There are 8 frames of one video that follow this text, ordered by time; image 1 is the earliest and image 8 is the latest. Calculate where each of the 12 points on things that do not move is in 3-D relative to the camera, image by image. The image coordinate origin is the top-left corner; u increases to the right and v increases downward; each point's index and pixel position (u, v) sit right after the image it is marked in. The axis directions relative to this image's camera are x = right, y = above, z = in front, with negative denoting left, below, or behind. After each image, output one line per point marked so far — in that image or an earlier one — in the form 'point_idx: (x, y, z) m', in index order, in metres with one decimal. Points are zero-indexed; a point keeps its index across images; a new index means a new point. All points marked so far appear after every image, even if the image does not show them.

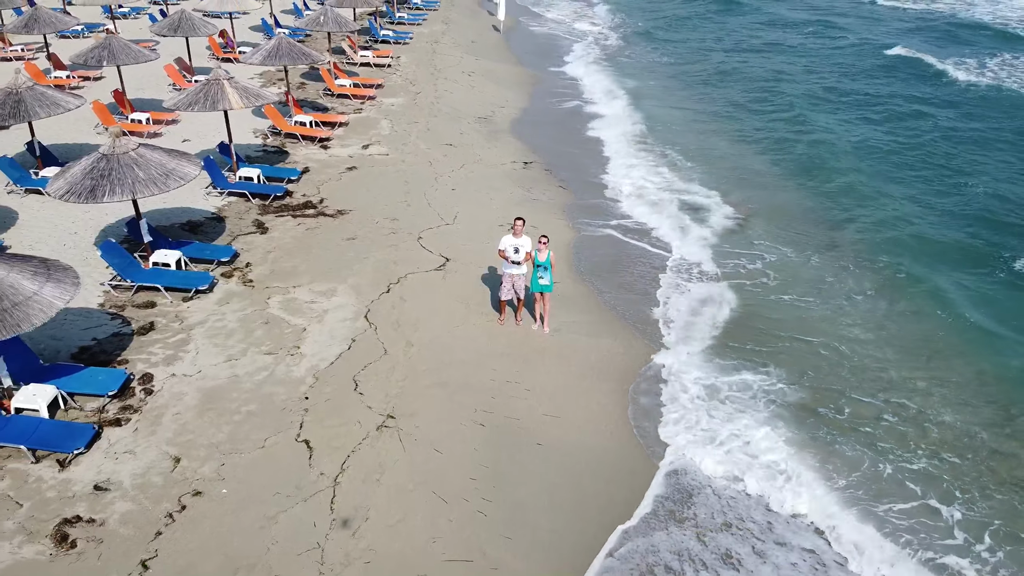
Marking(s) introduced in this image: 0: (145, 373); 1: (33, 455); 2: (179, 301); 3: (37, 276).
0: (-3.4, -0.8, +6.9) m
1: (-3.9, -1.3, +6.0) m
2: (-3.6, -0.1, +8.0) m
3: (-3.9, +0.1, +6.1) m
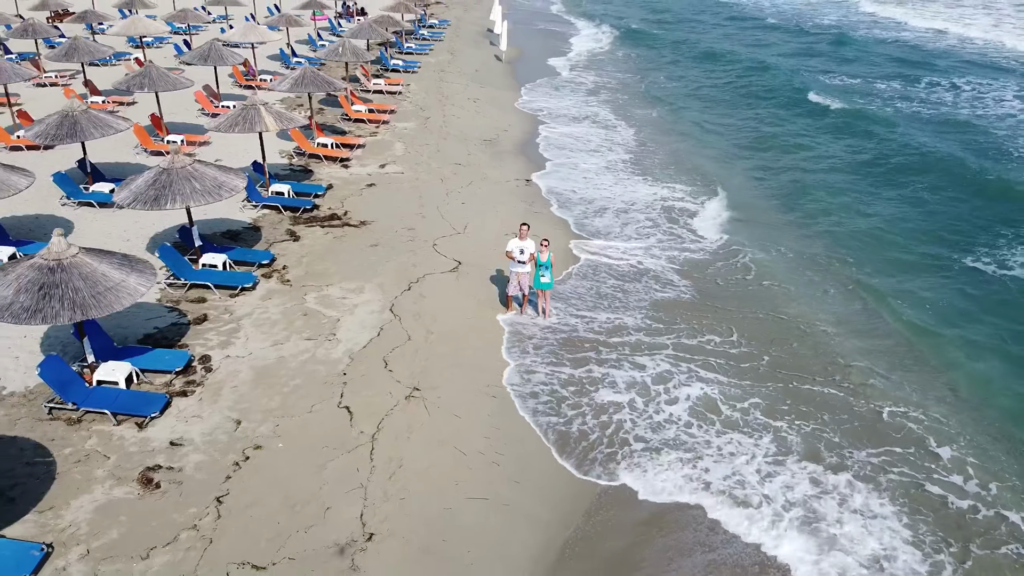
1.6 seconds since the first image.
0: (-3.3, -0.7, +8.1) m
1: (-3.8, -1.2, +7.1) m
2: (-3.5, -0.1, +9.2) m
3: (-3.8, +0.2, +7.3) m
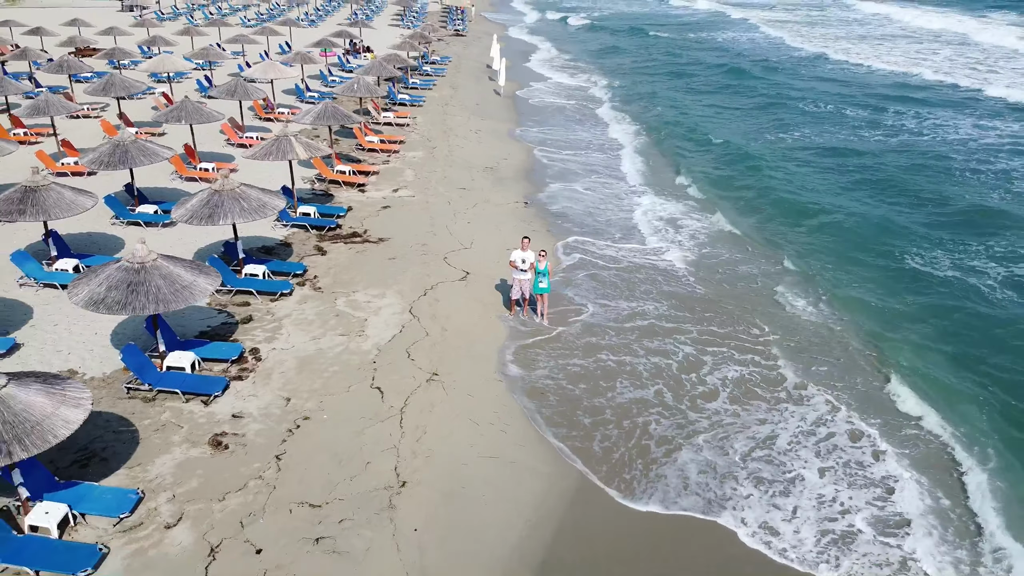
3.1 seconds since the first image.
0: (-3.3, -0.8, +9.5) m
1: (-3.8, -1.2, +8.5) m
2: (-3.5, -0.2, +10.6) m
3: (-3.7, +0.2, +8.7) m
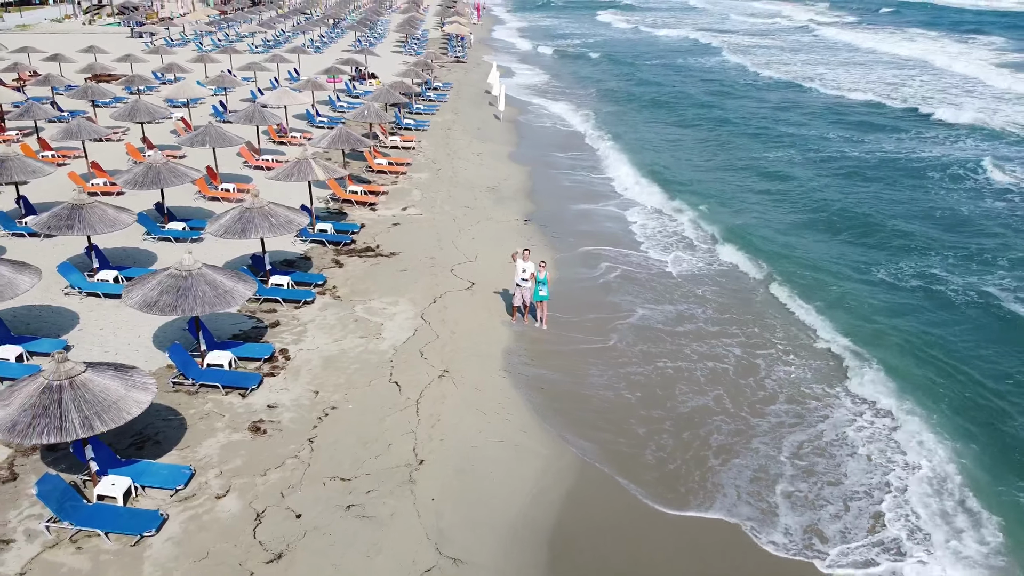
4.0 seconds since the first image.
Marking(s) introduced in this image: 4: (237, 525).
0: (-3.3, -0.9, +10.5) m
1: (-3.7, -1.3, +9.6) m
2: (-3.5, -0.3, +11.7) m
3: (-3.7, +0.1, +9.8) m
4: (-2.8, -2.4, +7.5) m
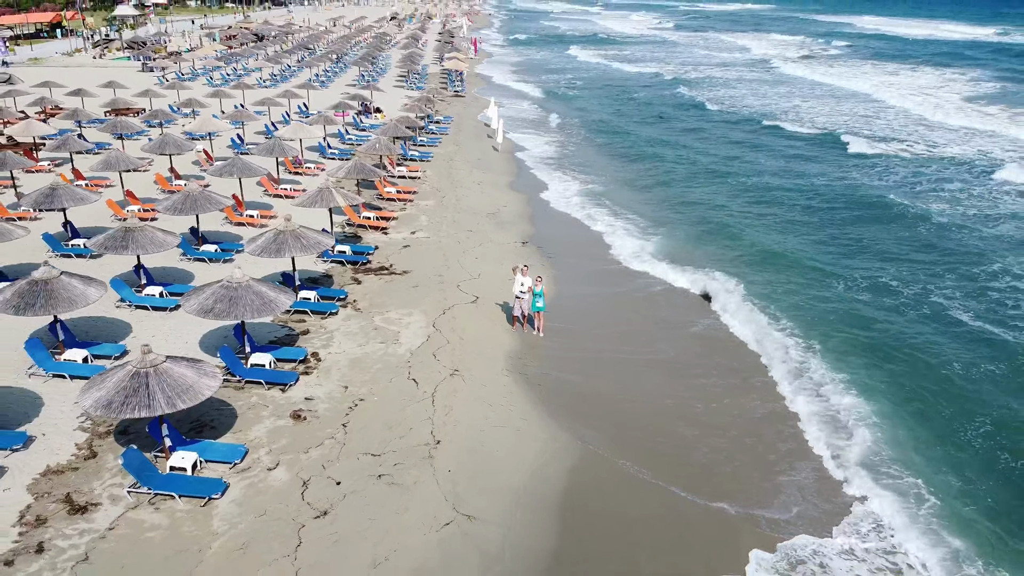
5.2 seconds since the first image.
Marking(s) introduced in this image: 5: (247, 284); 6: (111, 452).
0: (-3.2, -1.1, +12.1) m
1: (-3.7, -1.5, +11.2) m
2: (-3.5, -0.5, +13.3) m
3: (-3.7, 0.0, +11.4) m
4: (-2.8, -2.5, +9.1) m
5: (-4.0, +0.1, +11.1) m
6: (-5.3, -2.2, +9.8) m
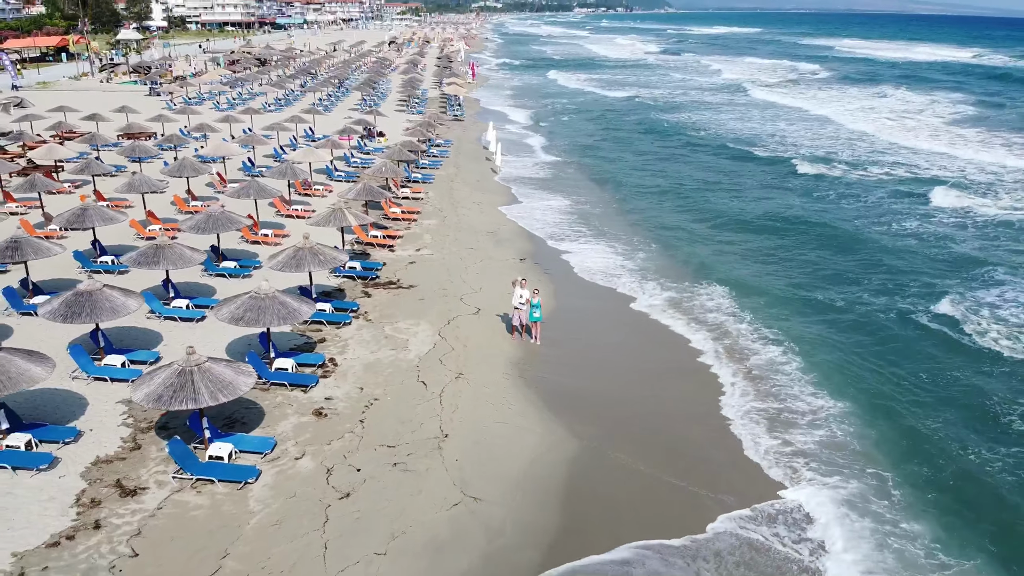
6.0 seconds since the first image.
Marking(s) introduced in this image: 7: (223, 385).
0: (-3.3, -1.3, +13.3) m
1: (-3.7, -1.6, +12.3) m
2: (-3.5, -0.8, +14.5) m
3: (-3.7, -0.2, +12.6) m
4: (-2.8, -2.6, +10.2) m
5: (-4.0, -0.1, +12.3) m
6: (-5.3, -2.3, +11.0) m
7: (-3.9, -1.3, +10.0) m
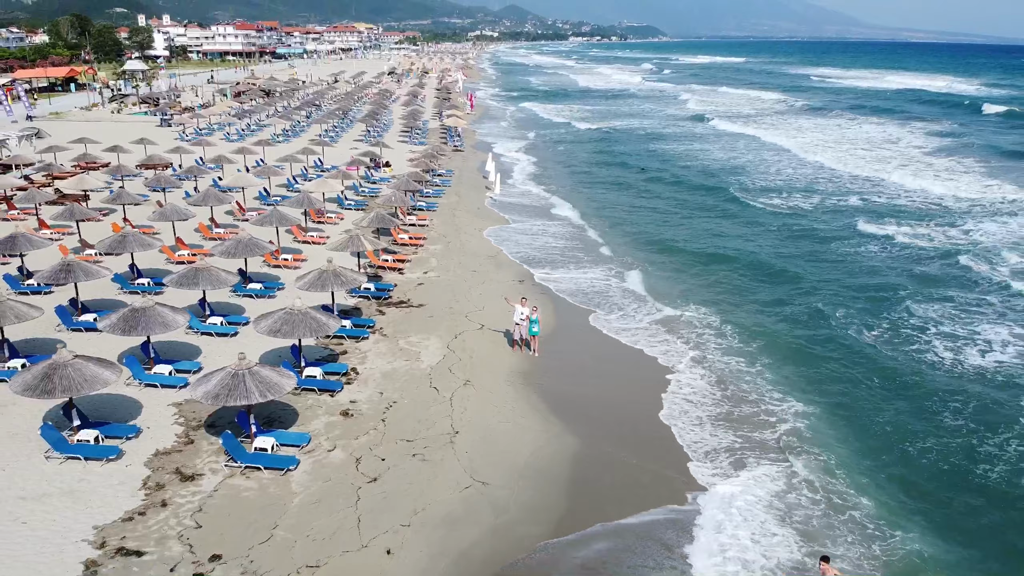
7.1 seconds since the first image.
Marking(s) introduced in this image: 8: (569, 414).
0: (-3.2, -1.6, +15.1) m
1: (-3.7, -2.0, +14.1) m
2: (-3.5, -1.2, +16.3) m
3: (-3.6, -0.6, +14.5) m
4: (-2.7, -2.9, +12.0) m
5: (-3.9, -0.4, +14.1) m
6: (-5.3, -2.6, +12.7) m
7: (-3.9, -1.6, +11.7) m
8: (+1.1, -2.4, +14.3) m
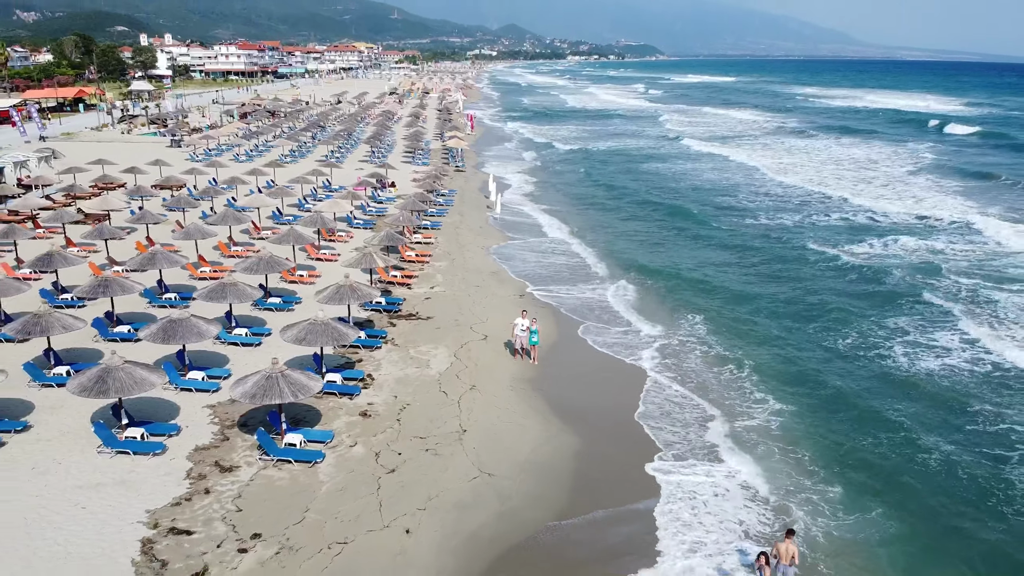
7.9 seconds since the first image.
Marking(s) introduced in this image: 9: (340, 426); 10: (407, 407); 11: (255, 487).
0: (-3.2, -1.9, +16.6) m
1: (-3.6, -2.2, +15.6) m
2: (-3.4, -1.5, +17.8) m
3: (-3.6, -0.8, +15.9) m
4: (-2.7, -3.1, +13.4) m
5: (-3.9, -0.7, +15.6) m
6: (-5.2, -2.9, +14.1) m
7: (-3.8, -1.8, +13.2) m
8: (+1.1, -2.7, +15.7) m
9: (-3.3, -2.7, +14.4) m
10: (-2.2, -2.4, +15.1) m
11: (-4.4, -3.4, +12.6) m
